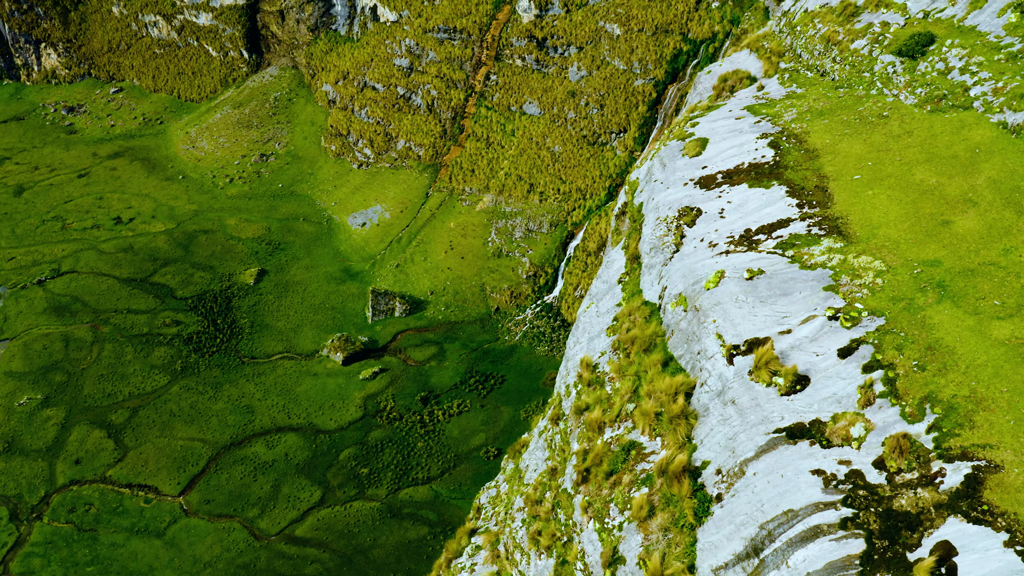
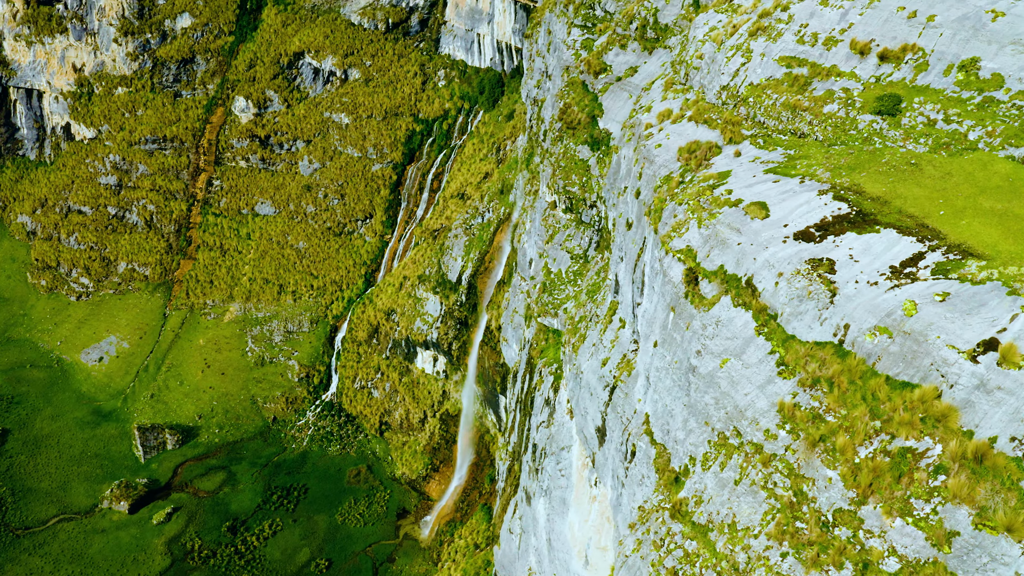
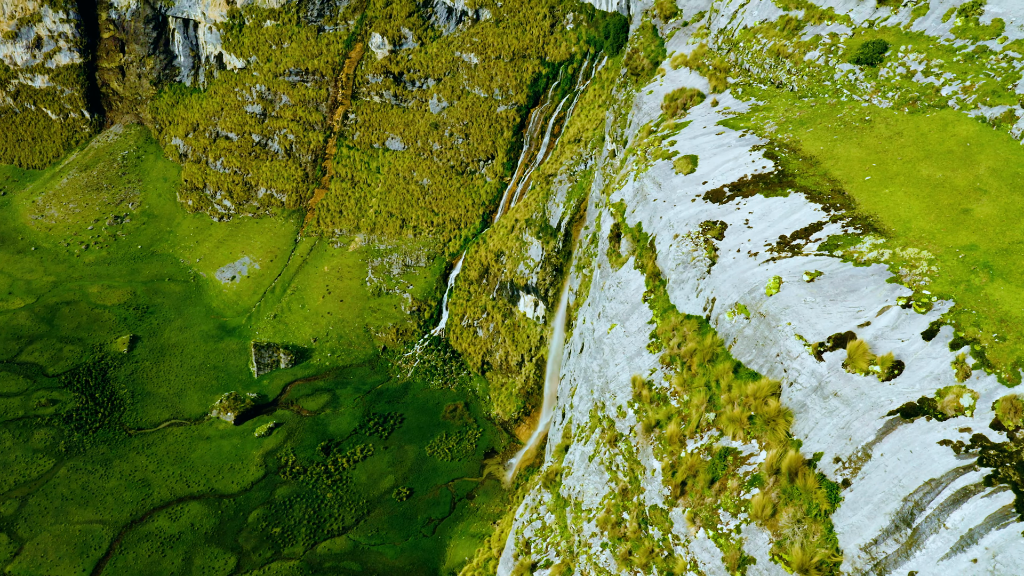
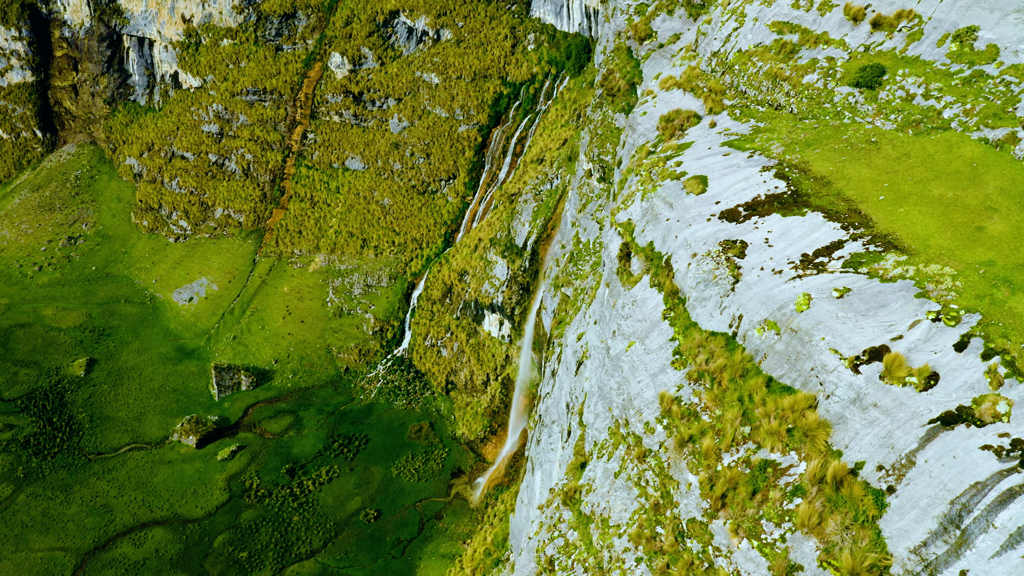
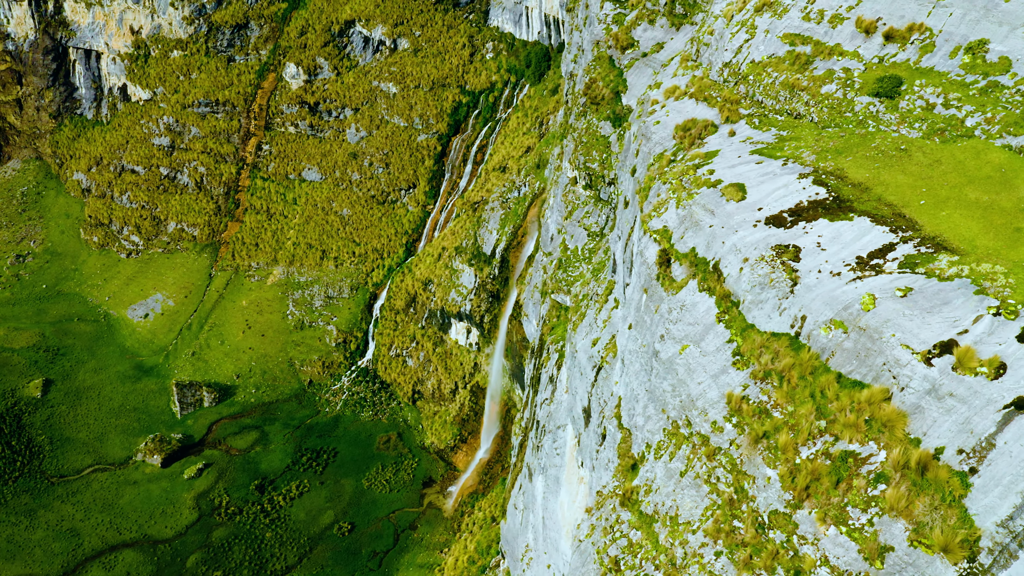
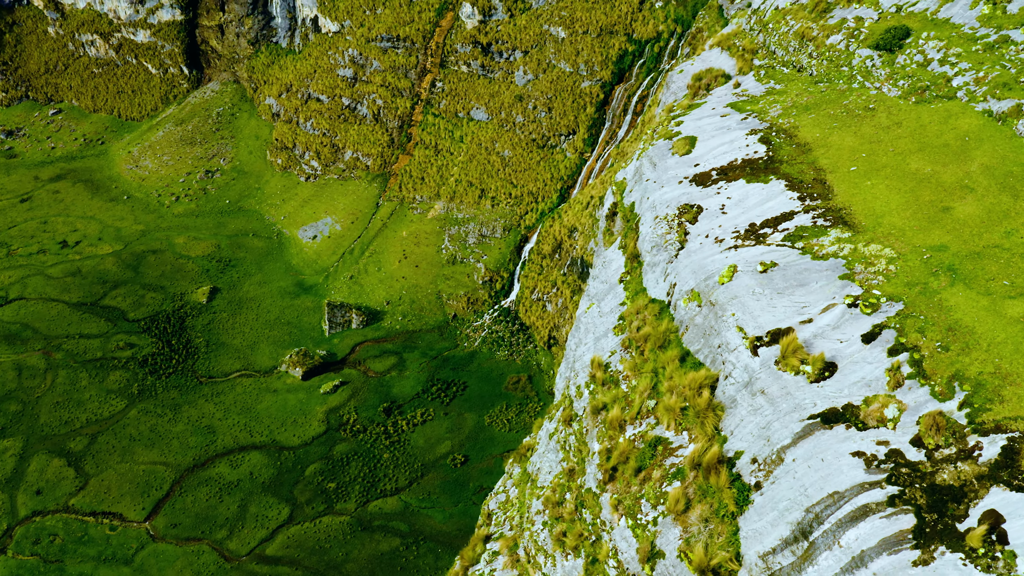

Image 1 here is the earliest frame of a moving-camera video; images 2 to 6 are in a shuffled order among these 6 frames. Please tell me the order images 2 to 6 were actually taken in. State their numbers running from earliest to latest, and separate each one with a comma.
6, 3, 4, 5, 2
